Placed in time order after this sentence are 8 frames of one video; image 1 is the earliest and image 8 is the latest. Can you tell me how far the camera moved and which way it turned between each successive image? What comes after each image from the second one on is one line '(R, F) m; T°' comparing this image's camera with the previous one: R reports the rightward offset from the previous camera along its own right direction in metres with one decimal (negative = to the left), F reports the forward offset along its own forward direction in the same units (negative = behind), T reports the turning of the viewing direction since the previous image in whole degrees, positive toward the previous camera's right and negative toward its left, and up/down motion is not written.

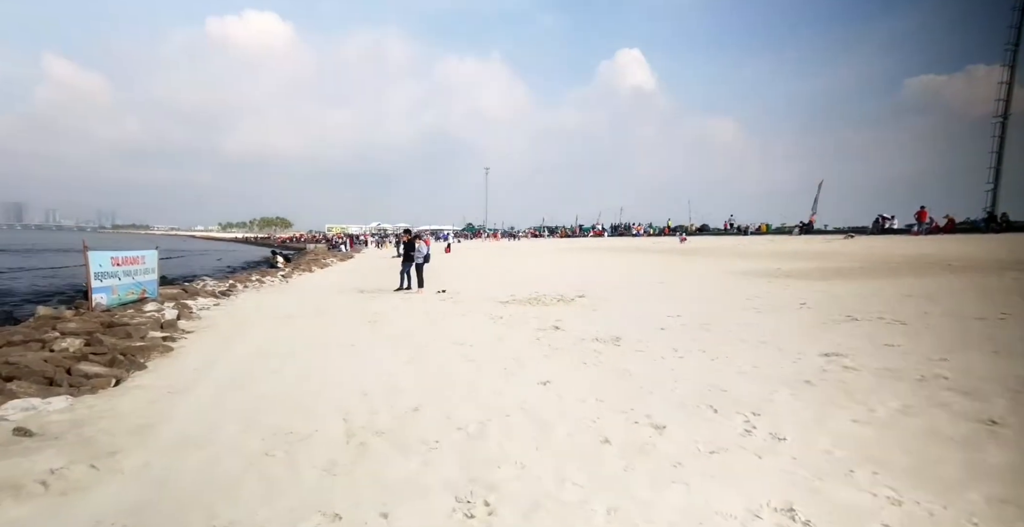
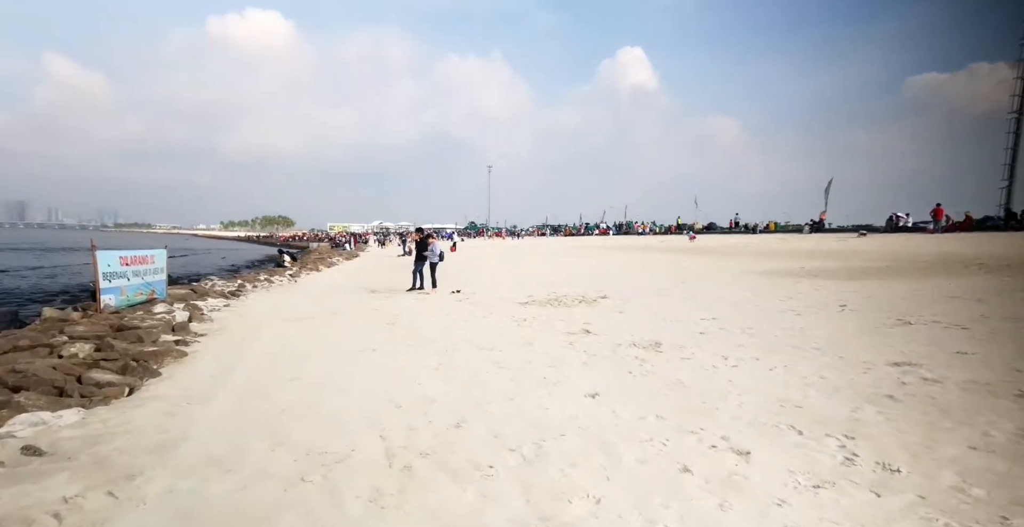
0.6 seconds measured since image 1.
(-0.4, +0.4) m; 0°
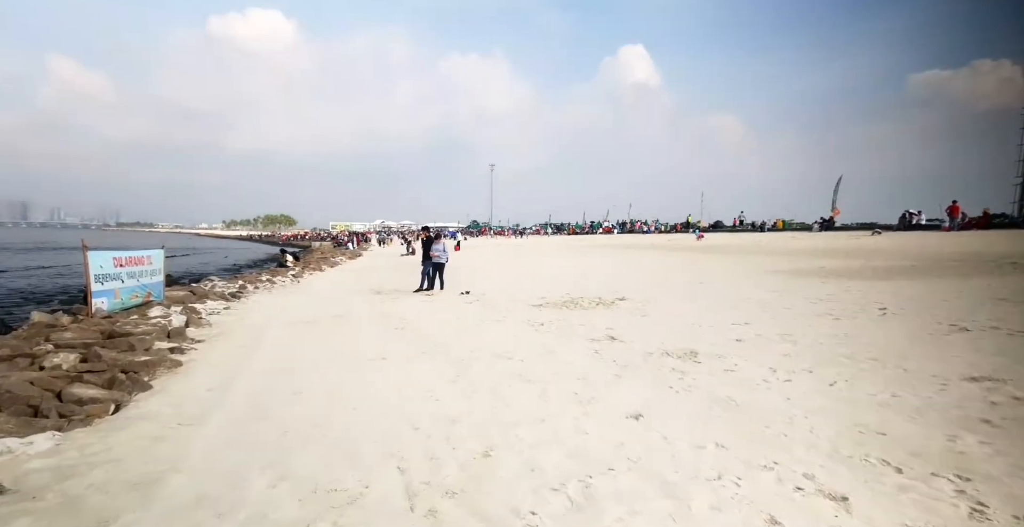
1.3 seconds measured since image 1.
(-0.3, +0.6) m; 0°
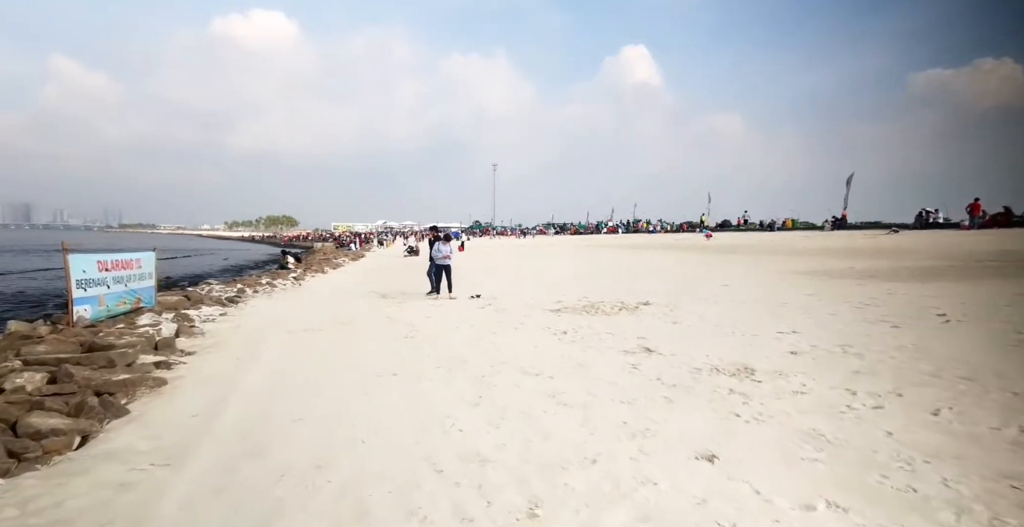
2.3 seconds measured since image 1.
(-0.3, +0.8) m; 0°
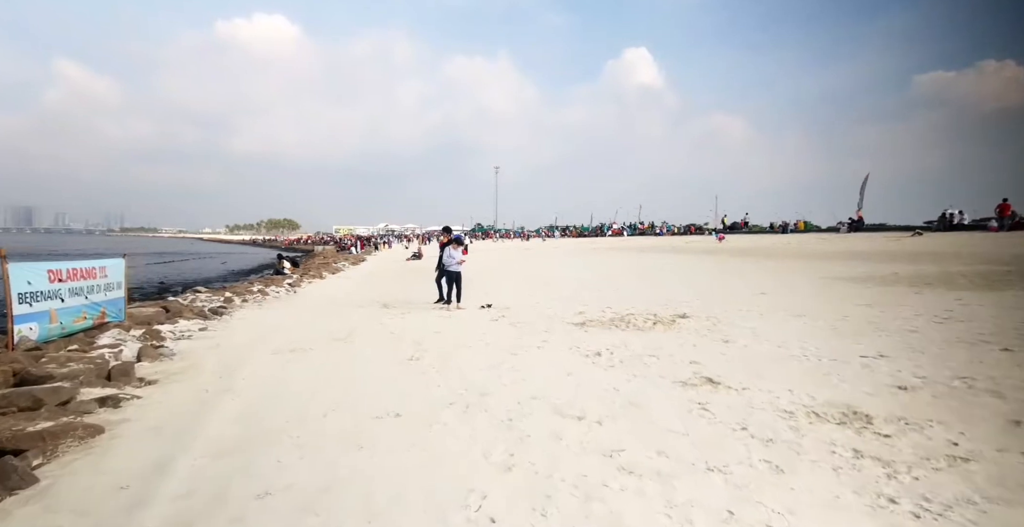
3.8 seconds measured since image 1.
(-0.3, +1.3) m; 0°
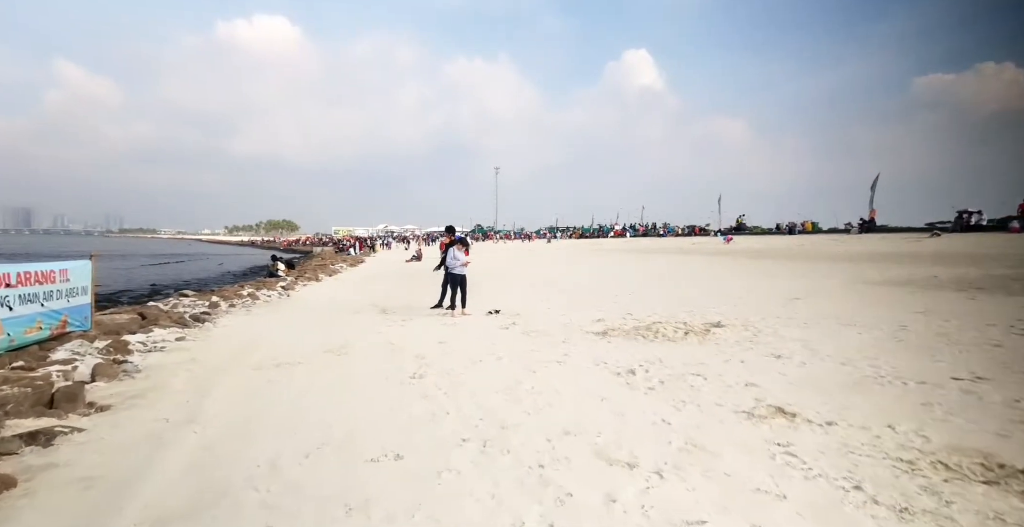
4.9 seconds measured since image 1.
(-0.2, +1.1) m; 0°
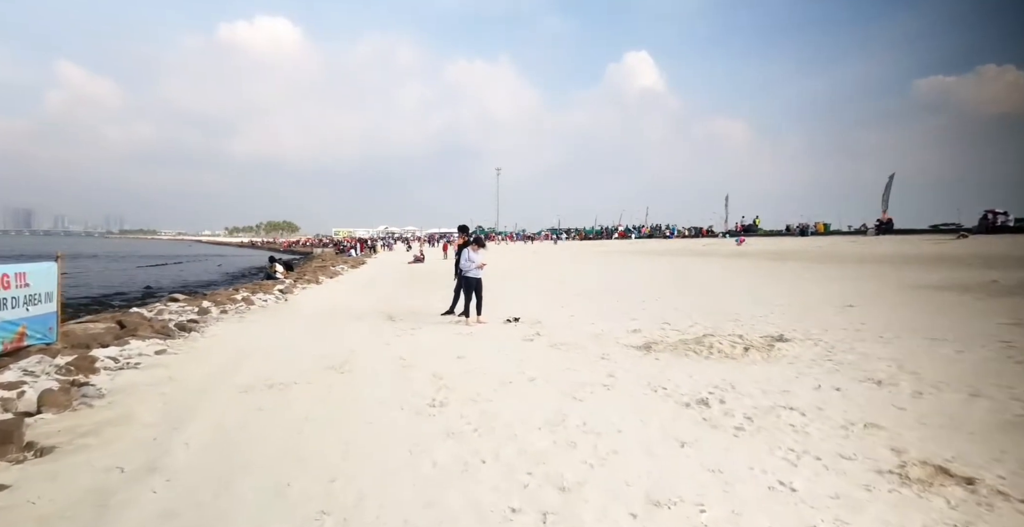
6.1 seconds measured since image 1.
(-0.5, +1.2) m; 0°
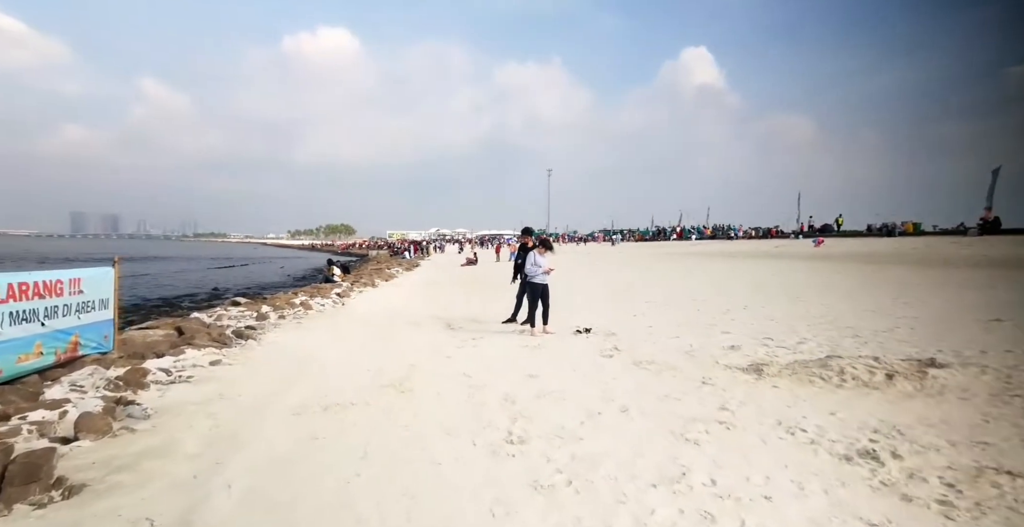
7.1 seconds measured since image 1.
(-0.4, +1.0) m; -6°
